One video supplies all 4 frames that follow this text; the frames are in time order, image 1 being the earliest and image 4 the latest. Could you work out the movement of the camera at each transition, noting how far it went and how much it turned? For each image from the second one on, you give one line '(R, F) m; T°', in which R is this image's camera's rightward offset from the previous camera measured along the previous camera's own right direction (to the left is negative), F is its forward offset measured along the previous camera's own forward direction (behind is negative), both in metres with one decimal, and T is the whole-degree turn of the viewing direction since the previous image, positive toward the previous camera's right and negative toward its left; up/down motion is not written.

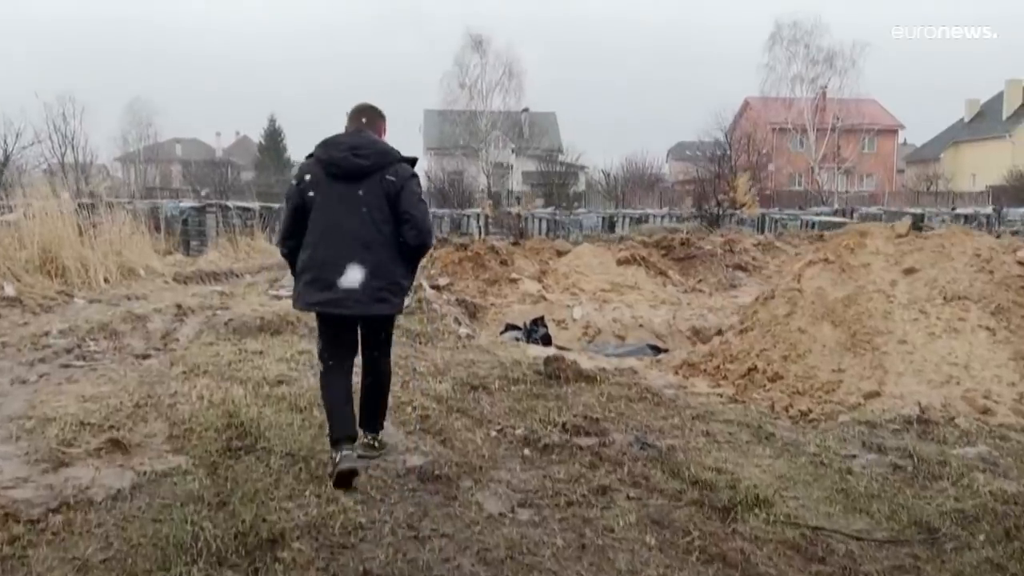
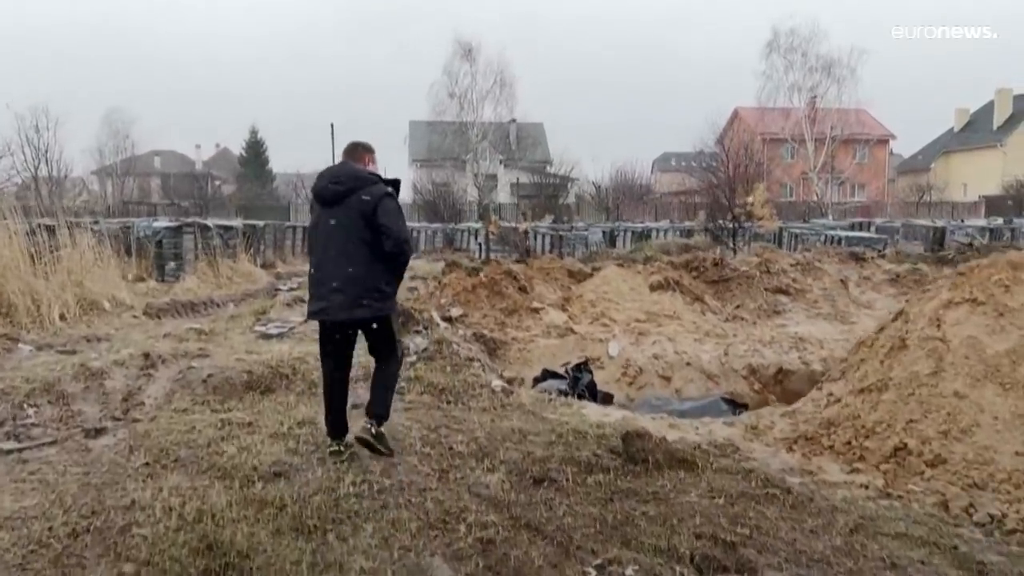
(-0.5, +1.4) m; +1°
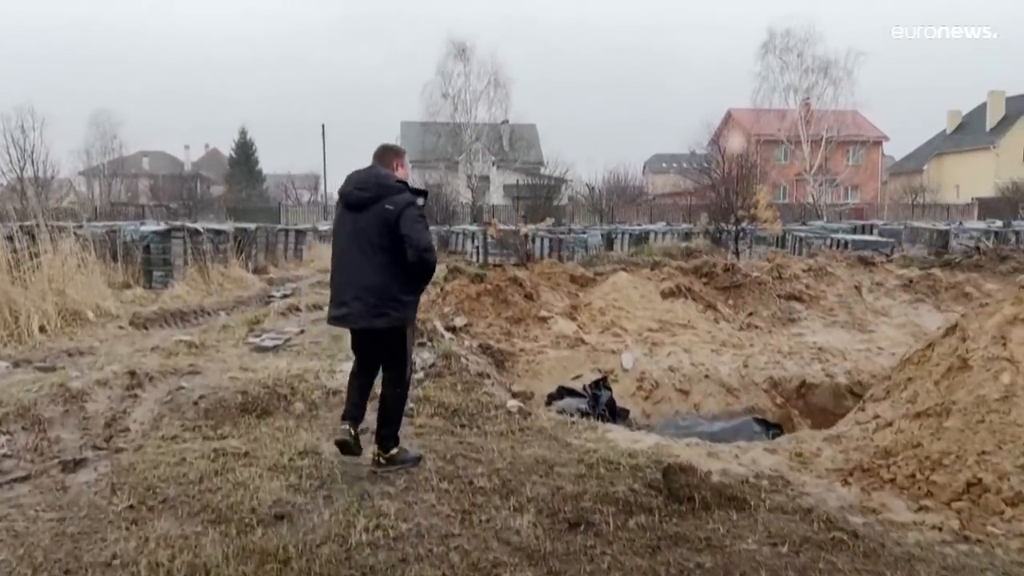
(-0.2, +0.5) m; +1°
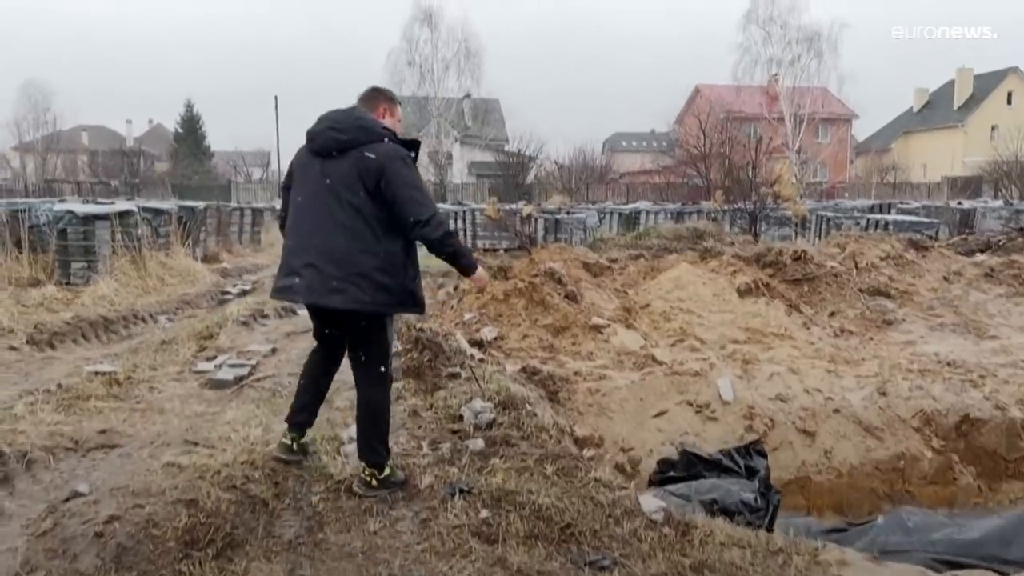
(-0.8, +2.4) m; +3°
